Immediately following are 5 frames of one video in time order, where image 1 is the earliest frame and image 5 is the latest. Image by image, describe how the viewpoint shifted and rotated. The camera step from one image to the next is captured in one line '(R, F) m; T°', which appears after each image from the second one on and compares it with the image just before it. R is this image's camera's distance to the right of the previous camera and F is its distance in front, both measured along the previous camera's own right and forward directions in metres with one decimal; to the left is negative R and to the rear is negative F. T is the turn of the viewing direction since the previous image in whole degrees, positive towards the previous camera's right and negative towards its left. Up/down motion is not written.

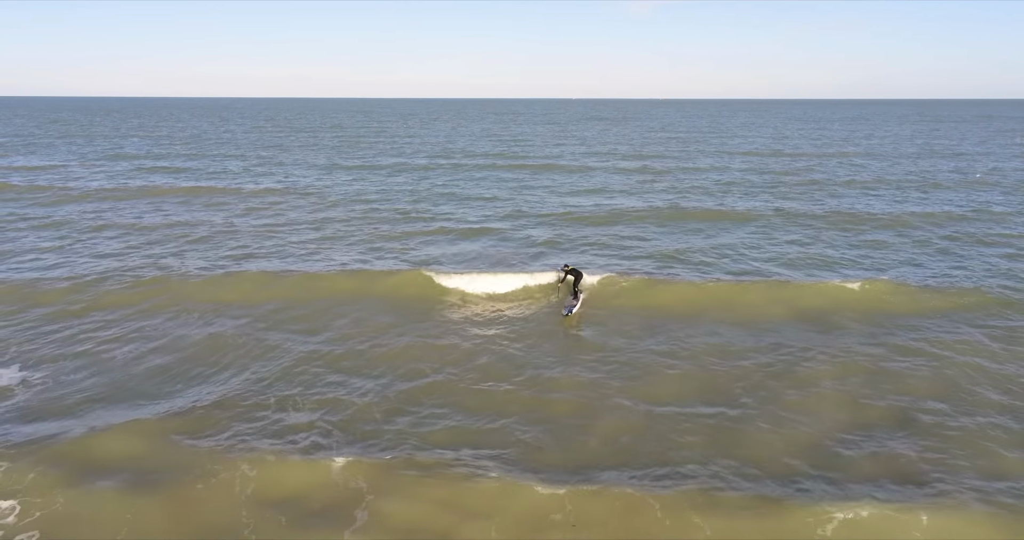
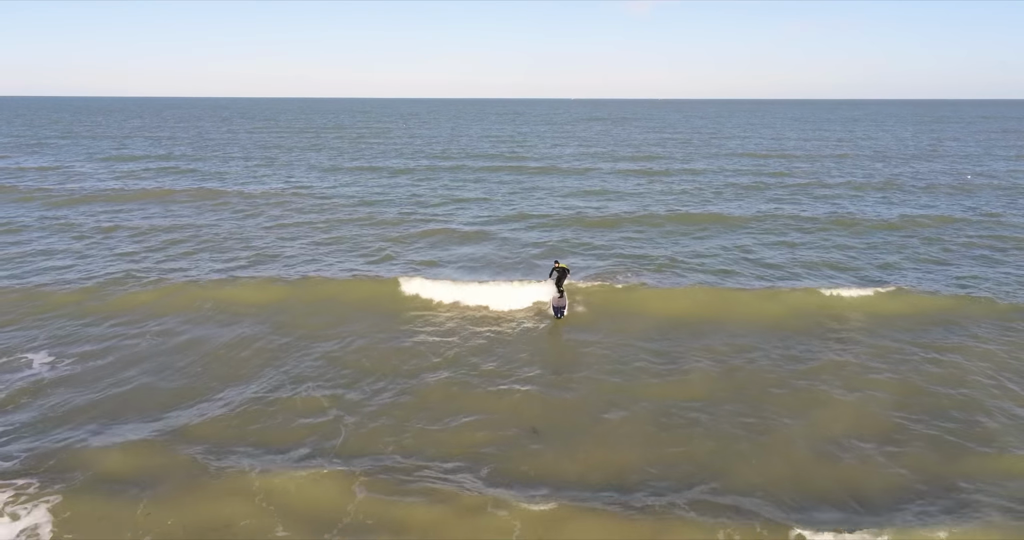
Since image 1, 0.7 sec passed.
(-5.2, +2.4) m; +1°
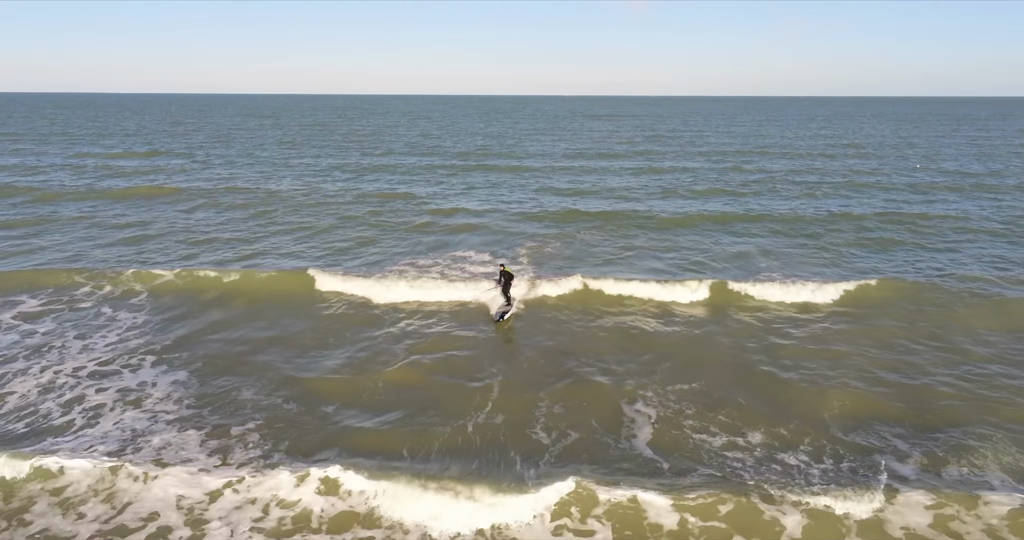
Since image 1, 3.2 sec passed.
(+1.0, -3.9) m; 0°
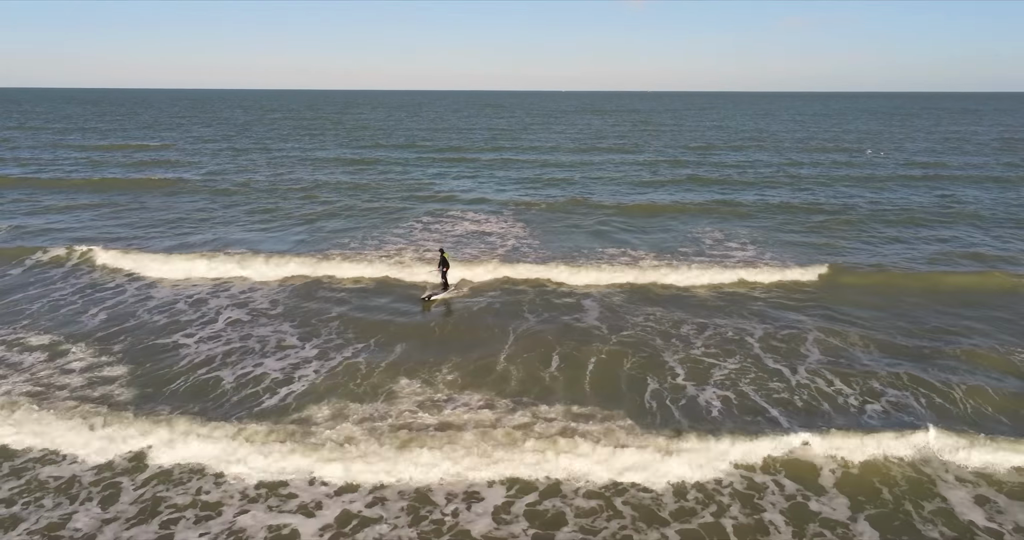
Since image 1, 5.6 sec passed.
(+0.2, -3.5) m; 0°
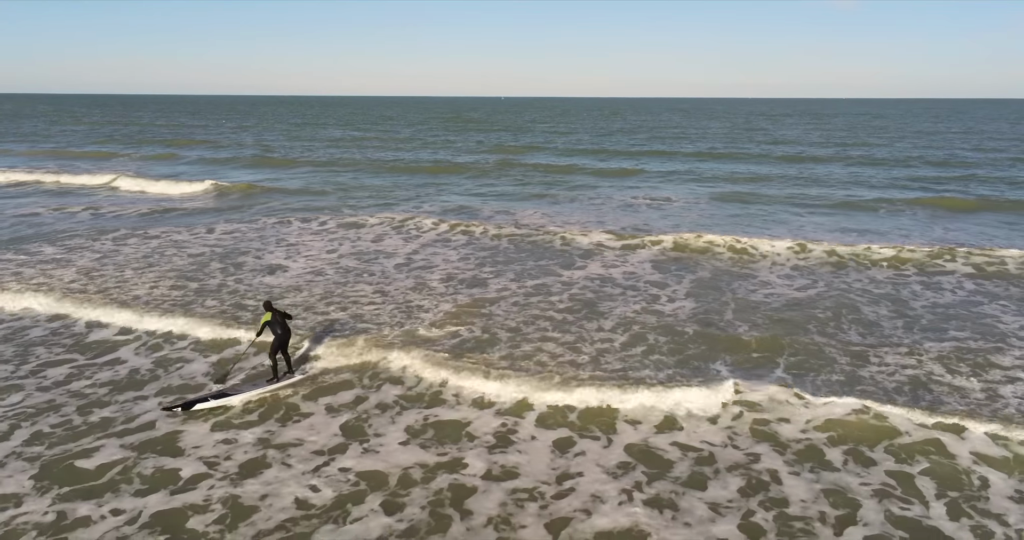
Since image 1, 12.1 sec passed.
(+0.5, +0.4) m; -8°
